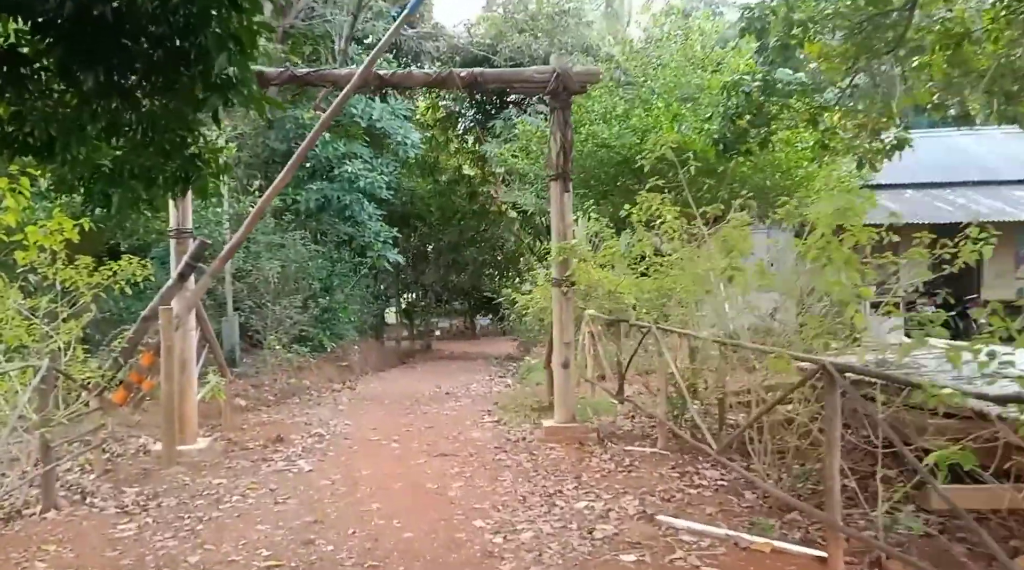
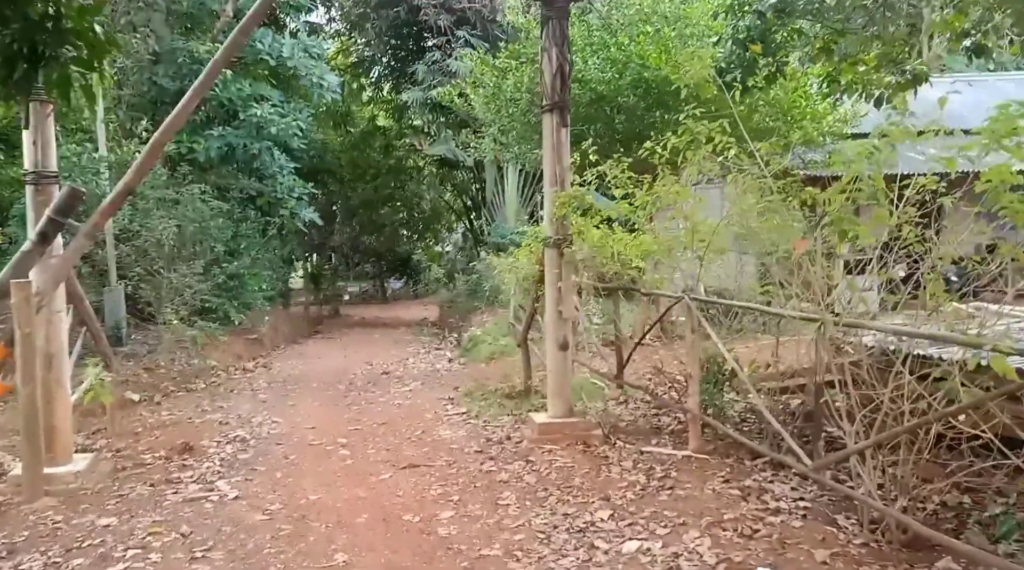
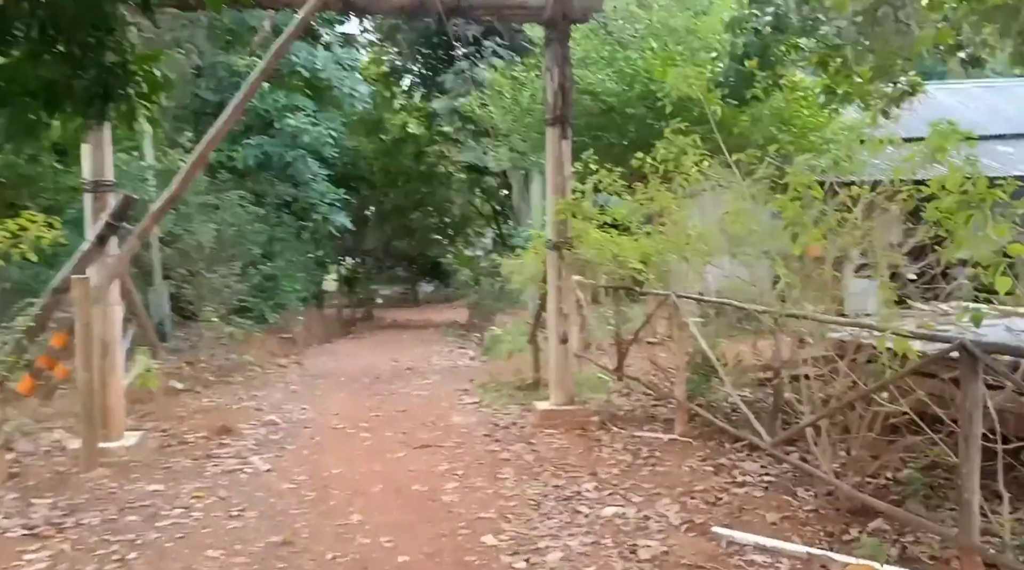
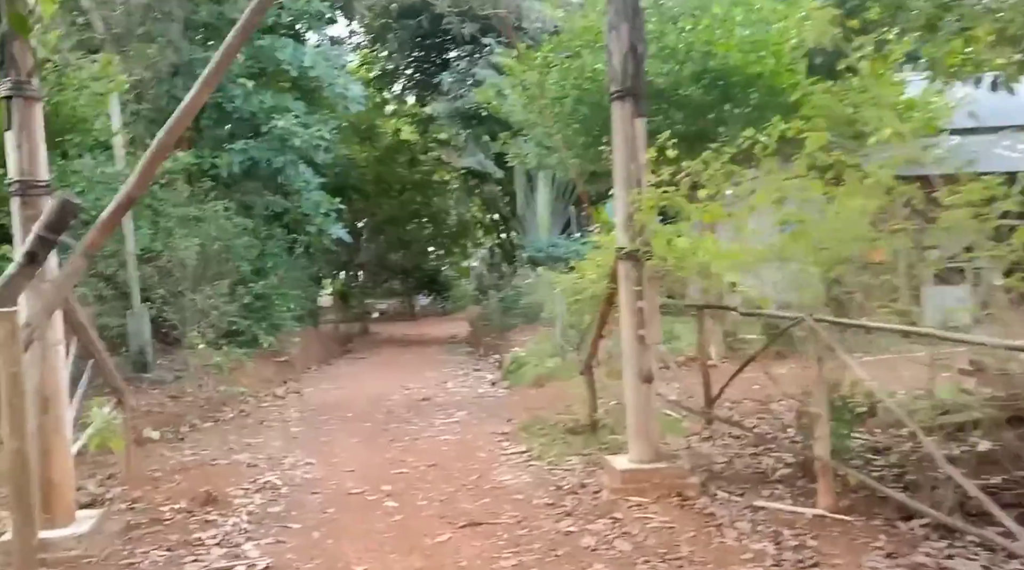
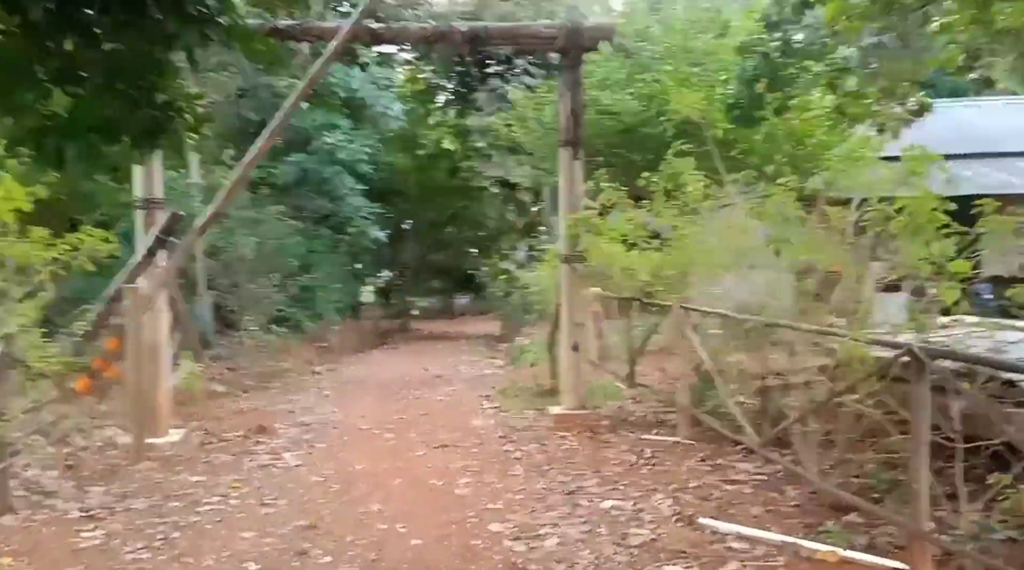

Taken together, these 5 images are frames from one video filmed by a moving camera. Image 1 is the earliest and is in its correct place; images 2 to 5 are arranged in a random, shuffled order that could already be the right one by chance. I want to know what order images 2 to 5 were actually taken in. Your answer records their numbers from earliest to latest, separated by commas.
5, 3, 2, 4
